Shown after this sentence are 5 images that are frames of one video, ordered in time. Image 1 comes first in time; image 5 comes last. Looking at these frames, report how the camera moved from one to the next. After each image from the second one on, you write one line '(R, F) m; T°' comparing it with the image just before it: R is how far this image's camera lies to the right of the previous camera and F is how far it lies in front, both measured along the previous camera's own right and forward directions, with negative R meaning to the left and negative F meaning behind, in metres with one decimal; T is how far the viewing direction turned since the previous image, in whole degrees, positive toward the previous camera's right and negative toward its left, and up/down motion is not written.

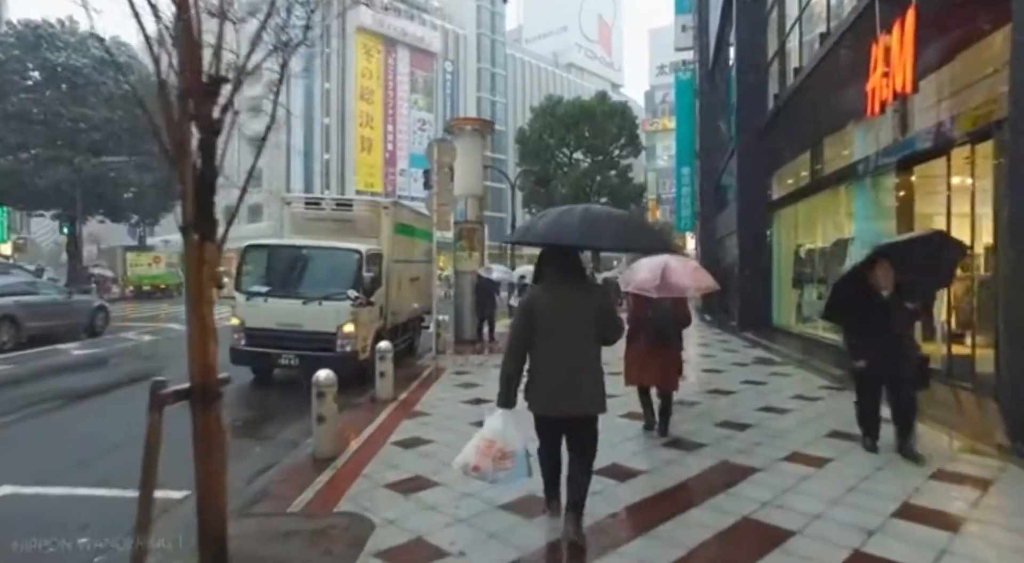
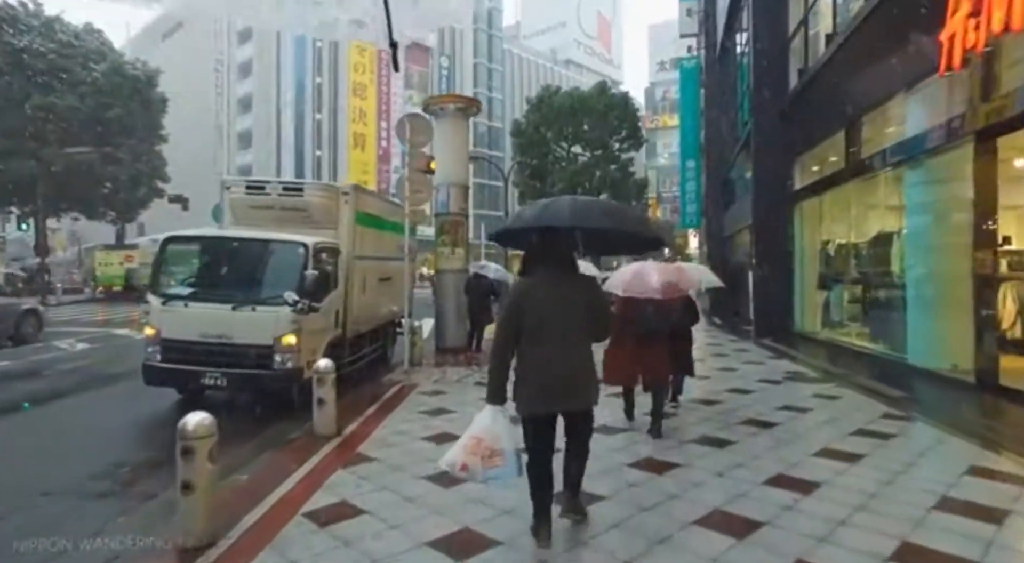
(+0.2, +1.7) m; 0°
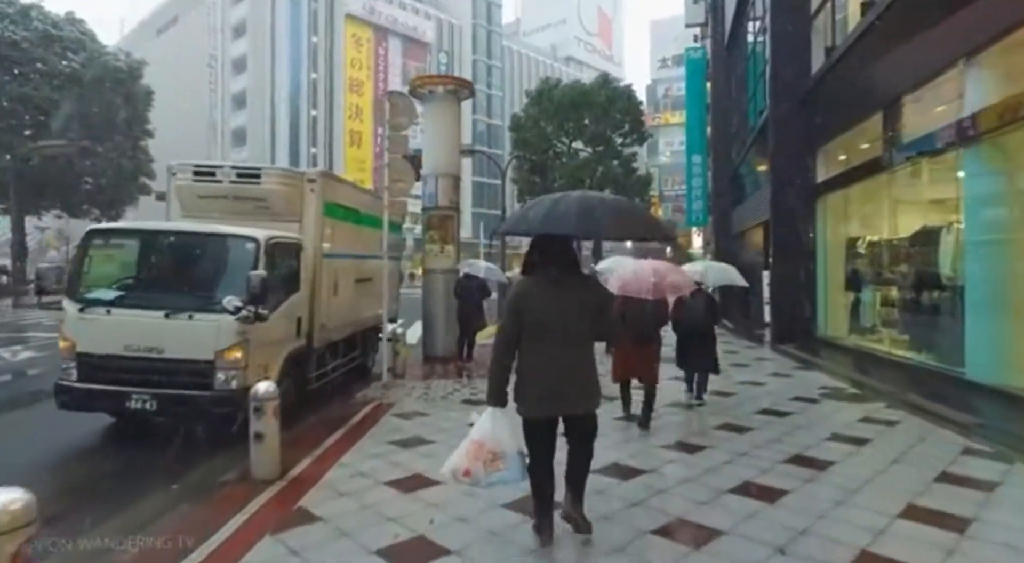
(+0.1, +1.2) m; 0°
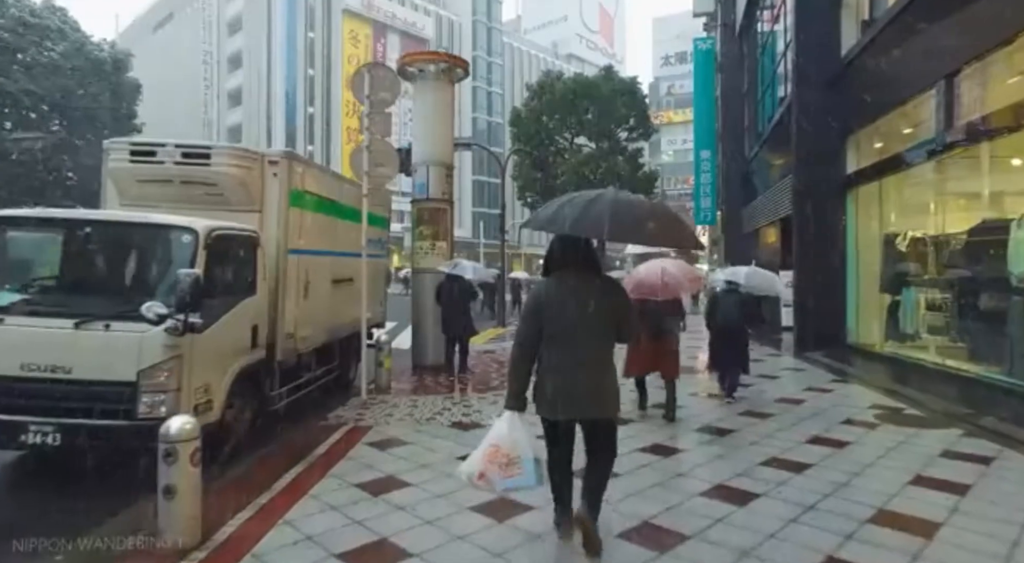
(0.0, +1.2) m; 0°
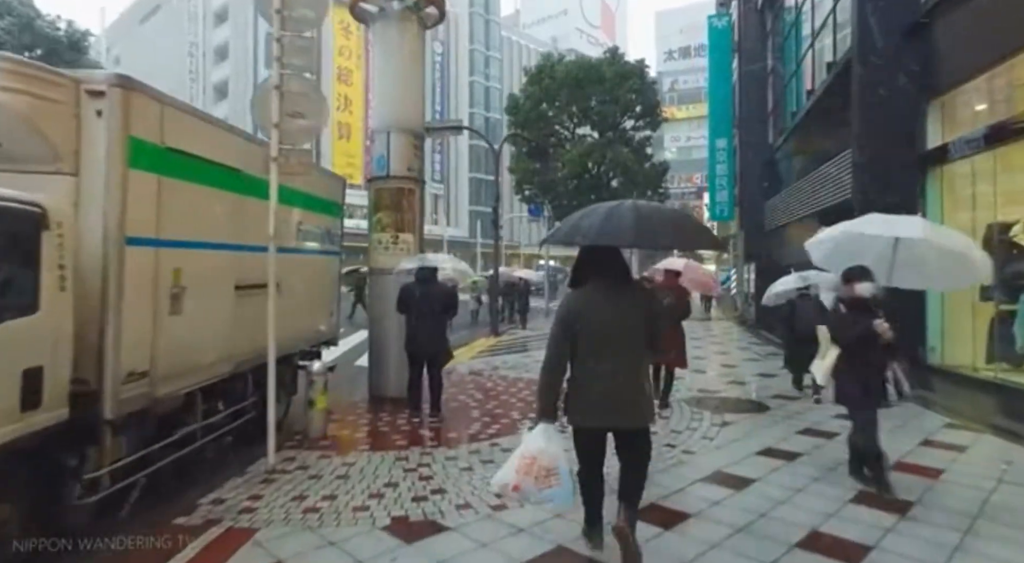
(+0.1, +2.5) m; 0°
